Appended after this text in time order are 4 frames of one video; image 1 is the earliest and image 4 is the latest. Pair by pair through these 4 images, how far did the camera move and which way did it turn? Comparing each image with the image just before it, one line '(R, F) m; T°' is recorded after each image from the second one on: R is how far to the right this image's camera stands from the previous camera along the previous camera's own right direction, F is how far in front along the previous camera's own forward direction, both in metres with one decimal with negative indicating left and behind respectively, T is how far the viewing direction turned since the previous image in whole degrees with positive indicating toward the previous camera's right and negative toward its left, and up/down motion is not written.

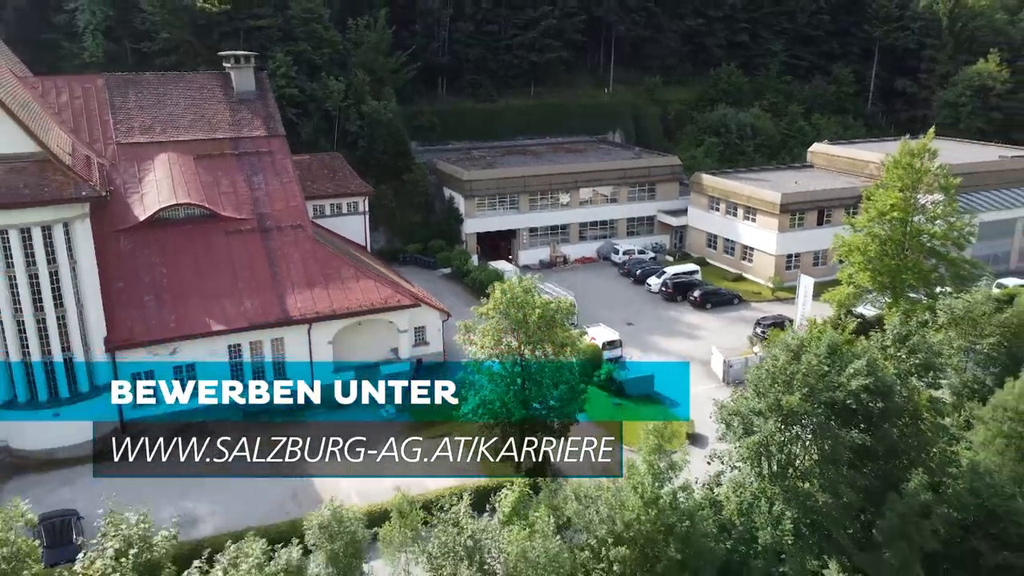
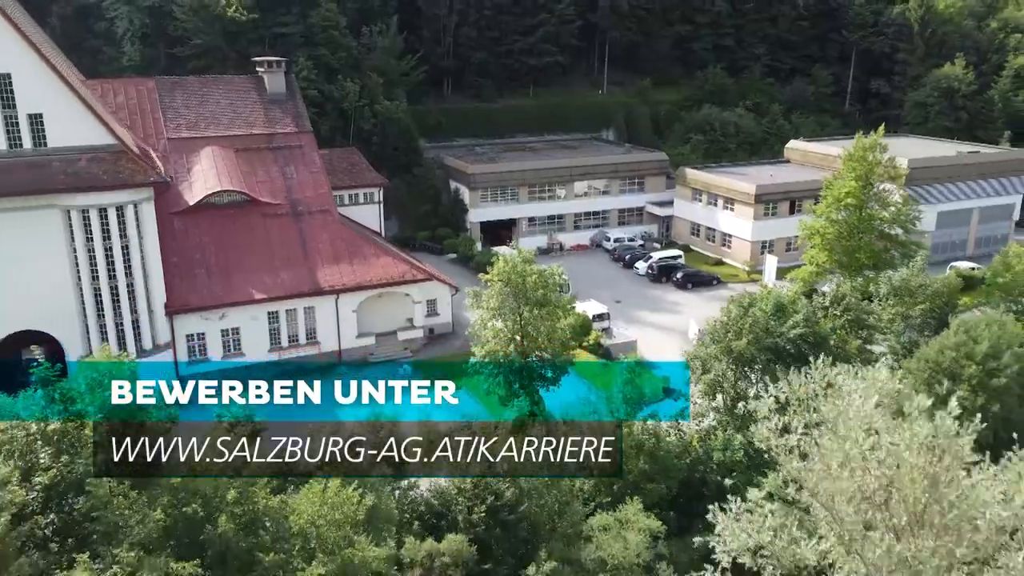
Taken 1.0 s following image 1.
(0.0, -3.8) m; 0°
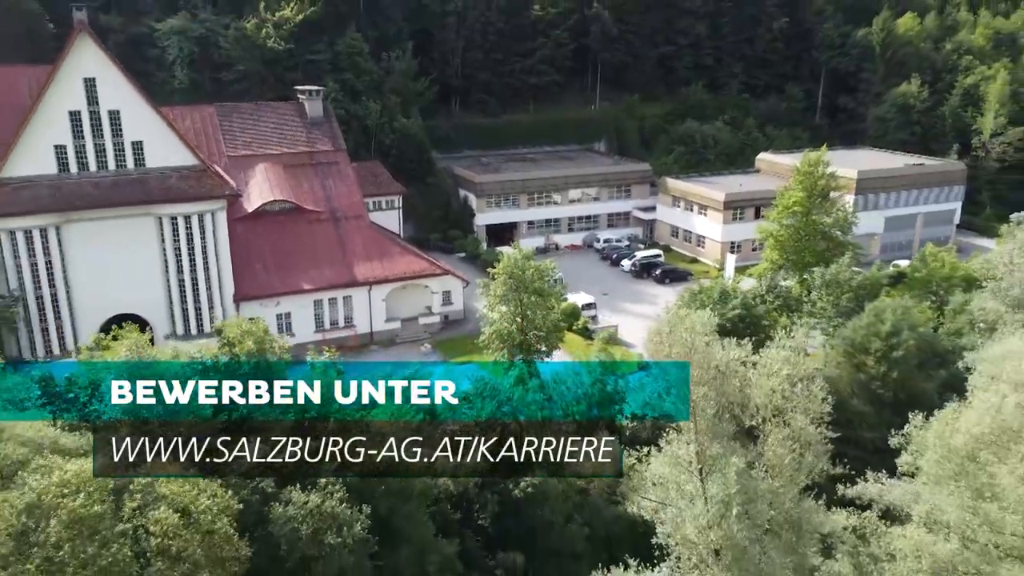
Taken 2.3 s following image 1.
(-0.1, -6.1) m; 0°
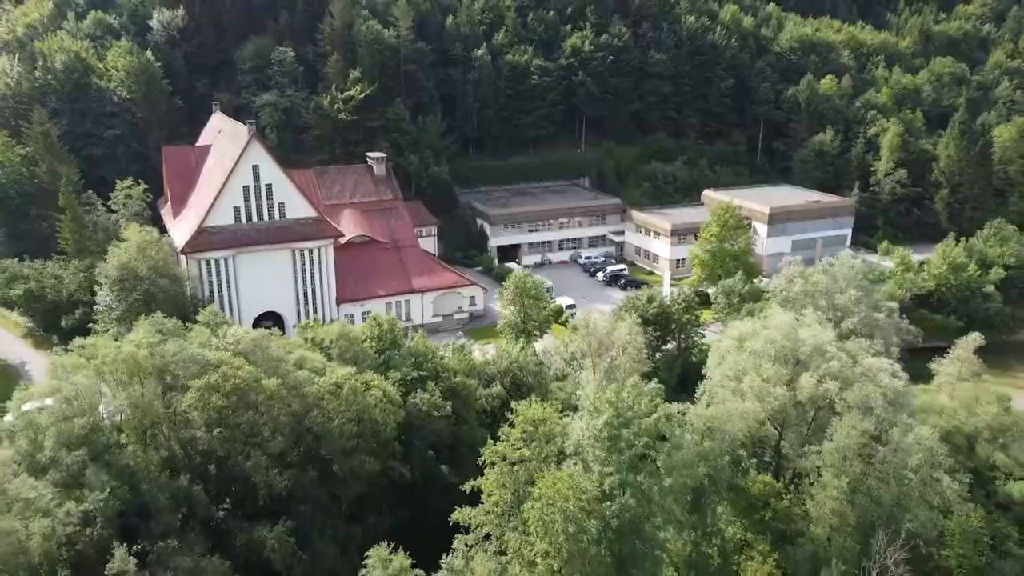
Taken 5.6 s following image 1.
(-0.3, -17.2) m; 0°
